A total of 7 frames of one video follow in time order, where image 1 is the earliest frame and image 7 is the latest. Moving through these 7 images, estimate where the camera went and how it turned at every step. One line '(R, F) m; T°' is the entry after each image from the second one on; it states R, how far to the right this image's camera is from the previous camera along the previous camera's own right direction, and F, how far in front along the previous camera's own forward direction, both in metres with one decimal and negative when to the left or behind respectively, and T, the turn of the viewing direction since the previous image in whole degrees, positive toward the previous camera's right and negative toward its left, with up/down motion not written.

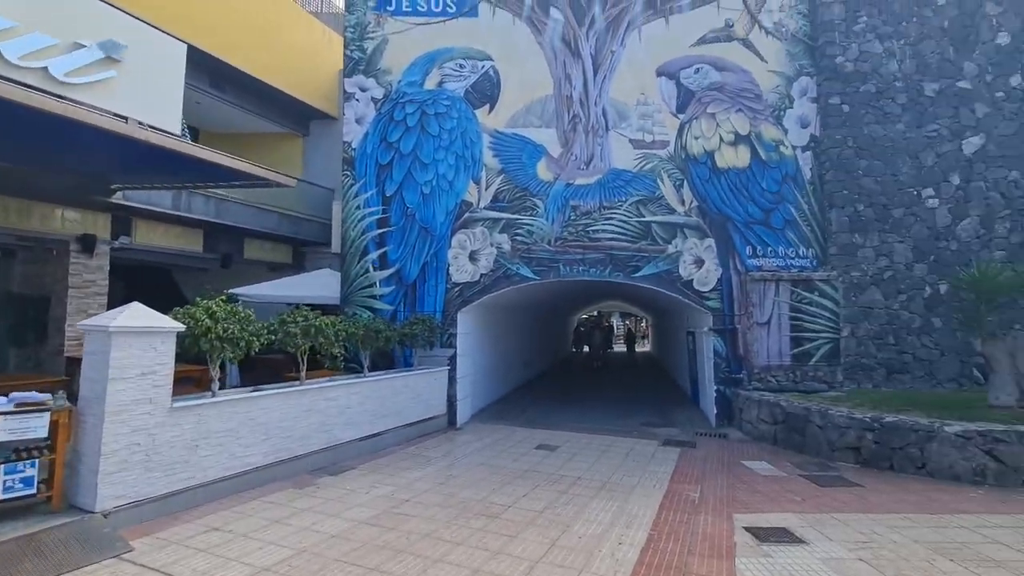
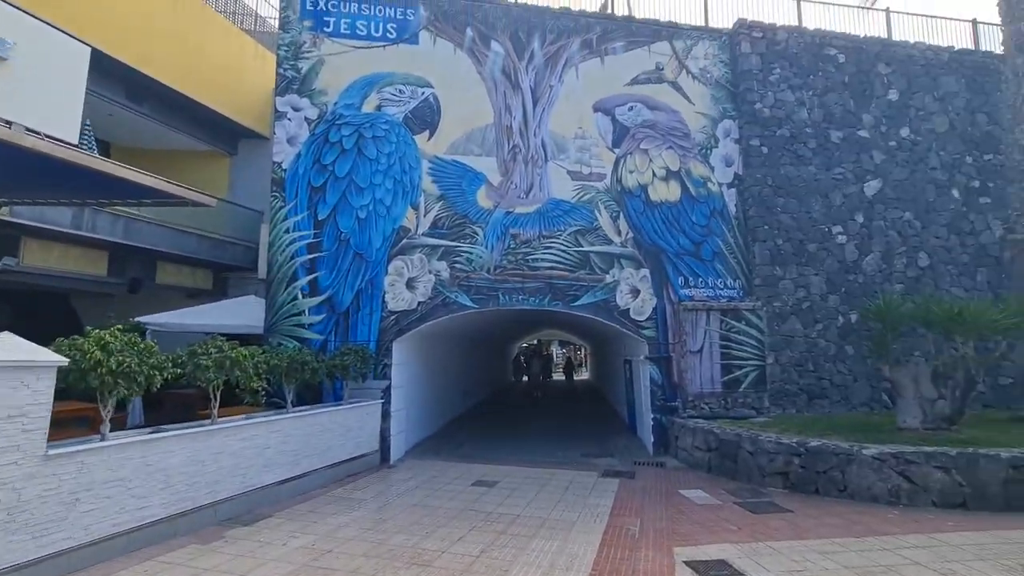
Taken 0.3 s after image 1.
(+0.1, +0.2) m; +7°
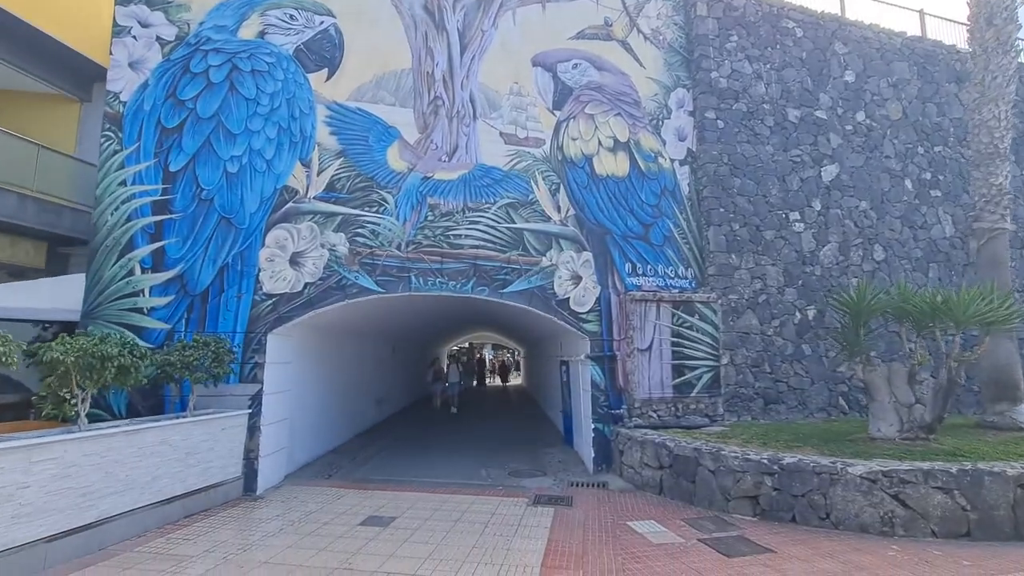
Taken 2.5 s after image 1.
(+0.4, +2.2) m; +7°
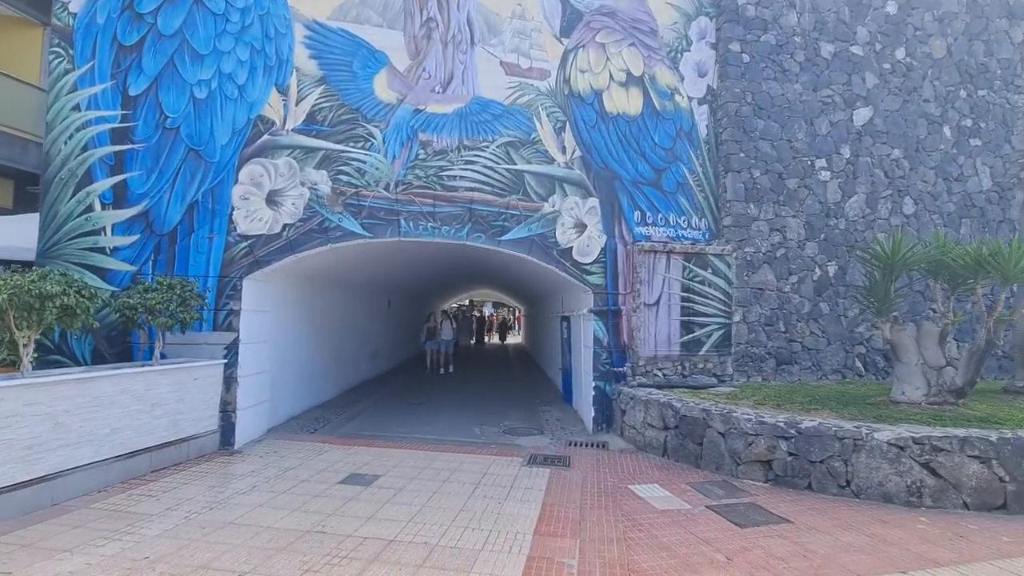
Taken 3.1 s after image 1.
(+0.1, +0.8) m; 0°
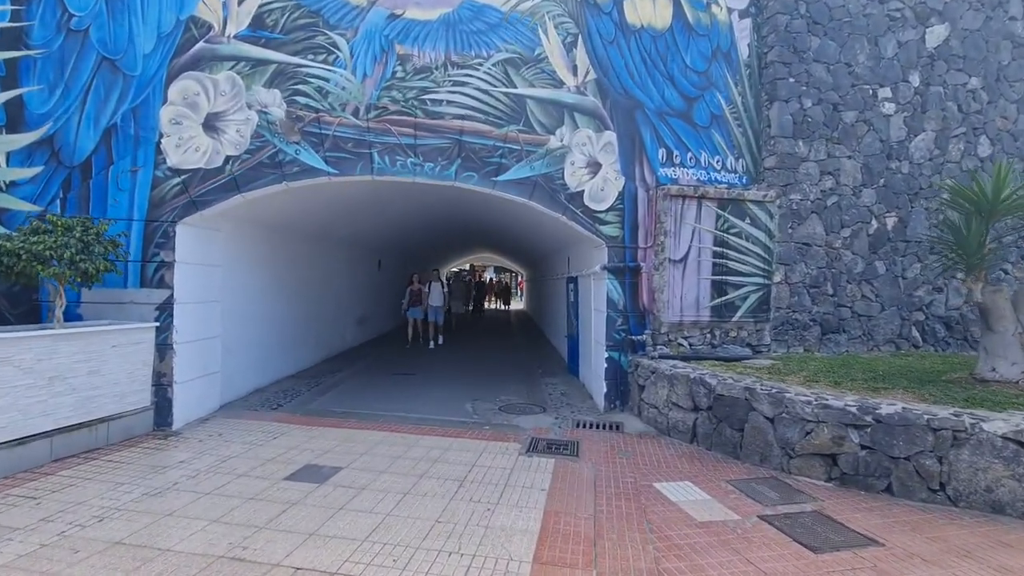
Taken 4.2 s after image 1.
(+0.1, +1.6) m; 0°
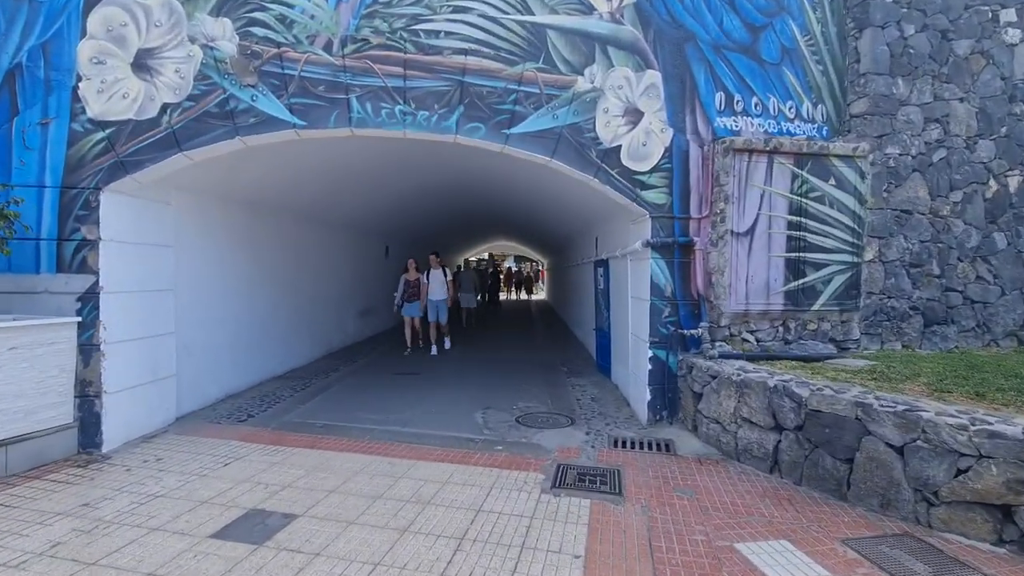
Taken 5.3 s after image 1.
(0.0, +1.6) m; -2°
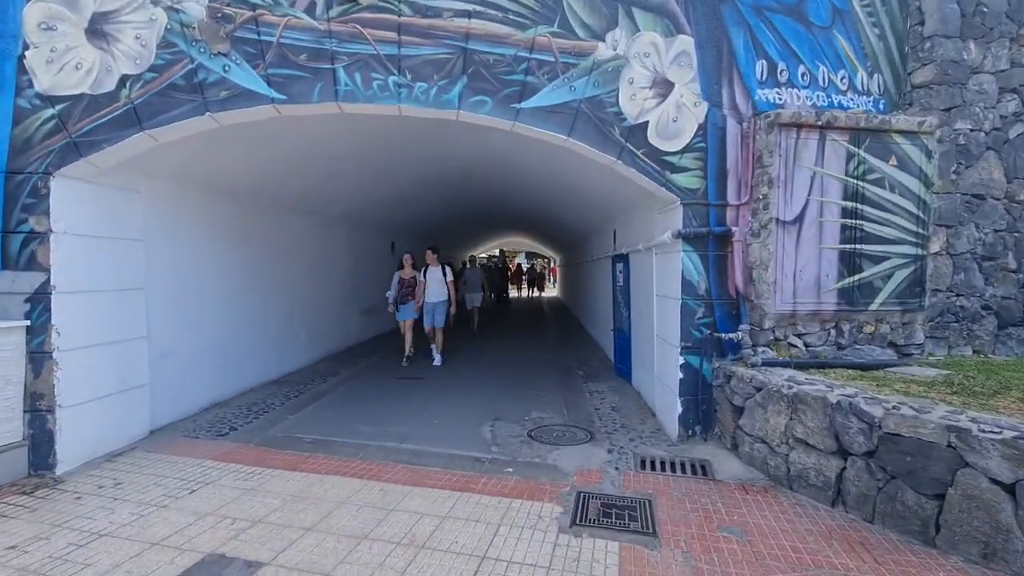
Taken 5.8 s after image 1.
(0.0, +0.8) m; -1°
